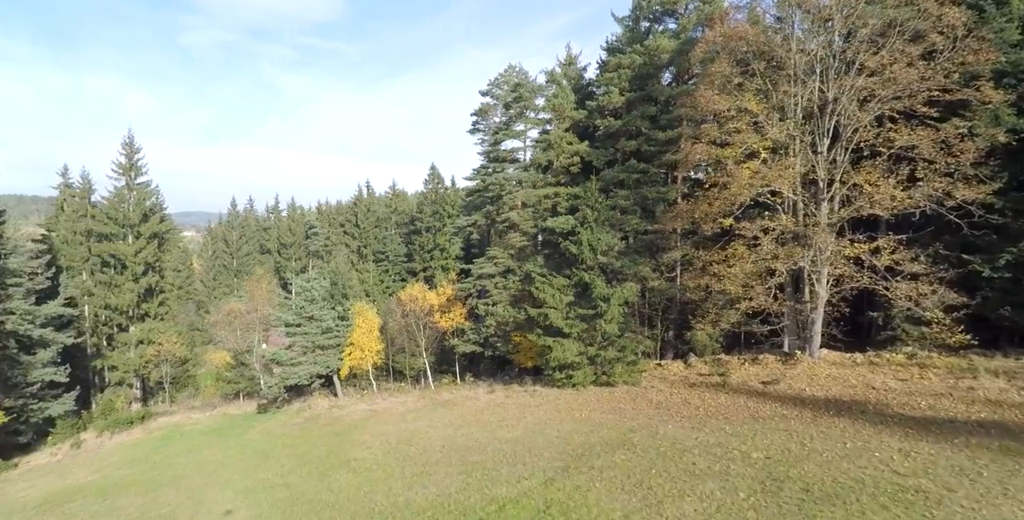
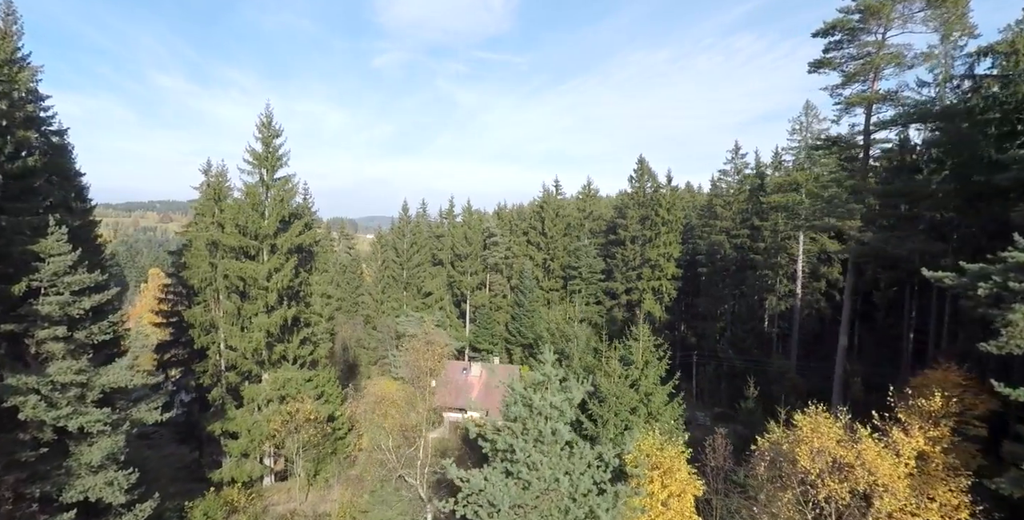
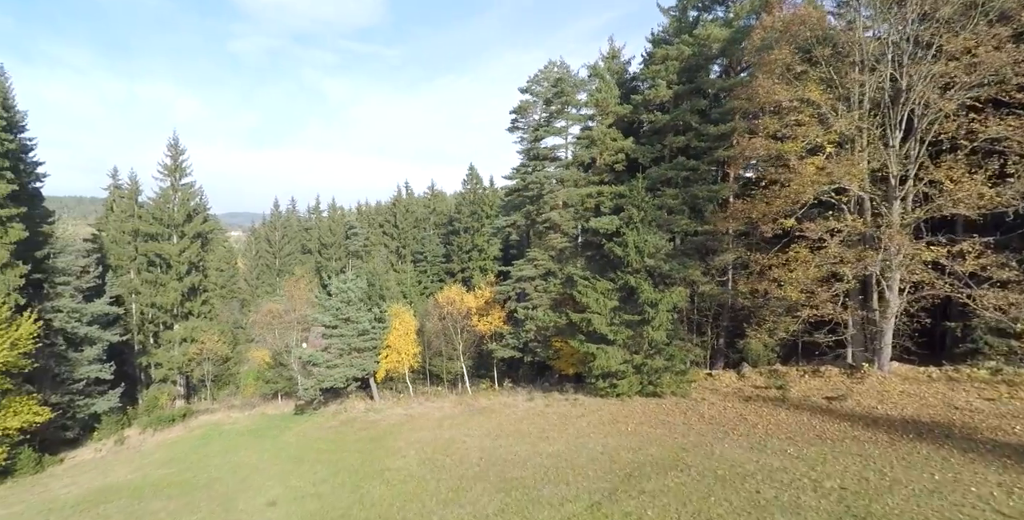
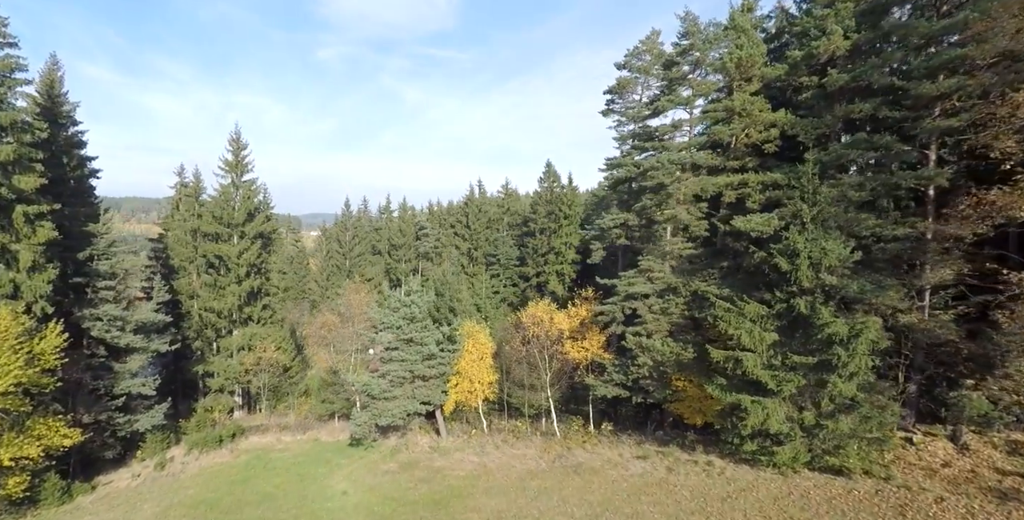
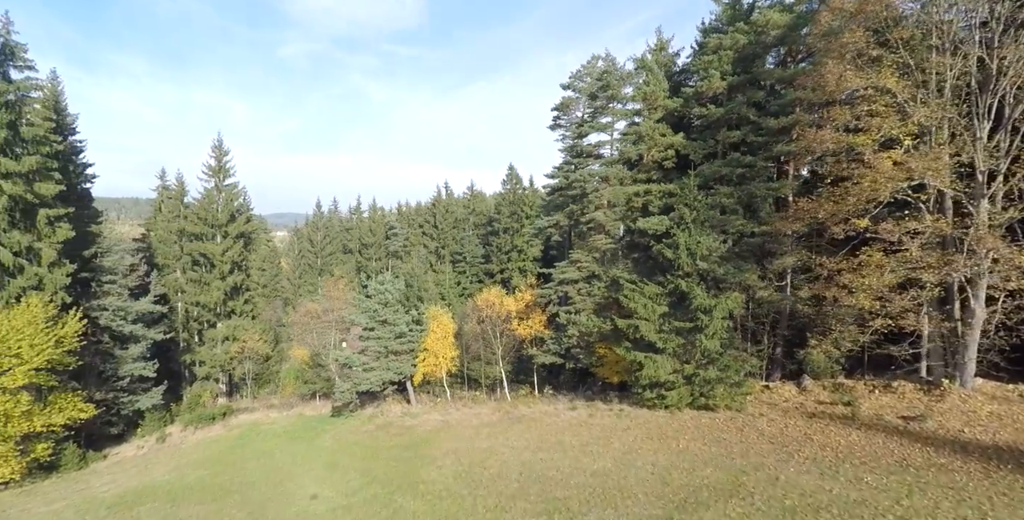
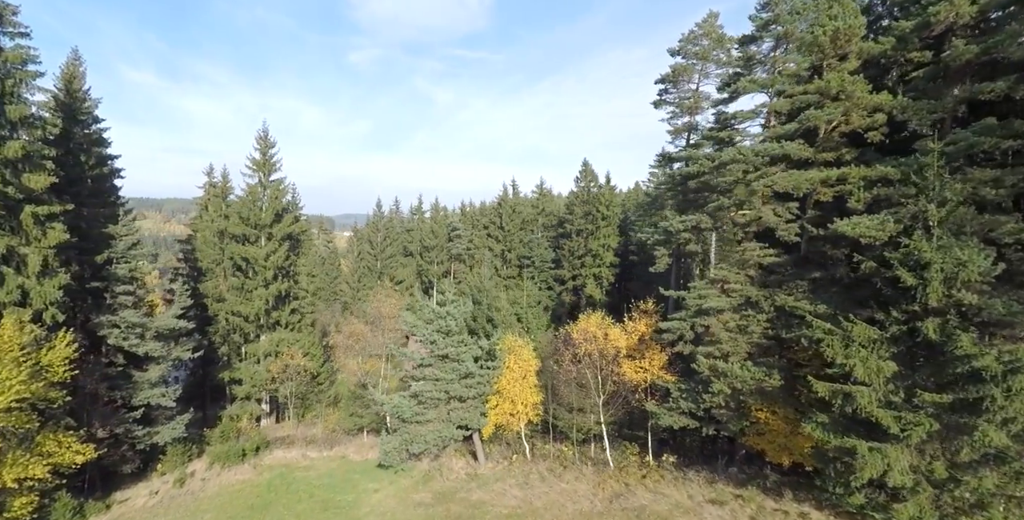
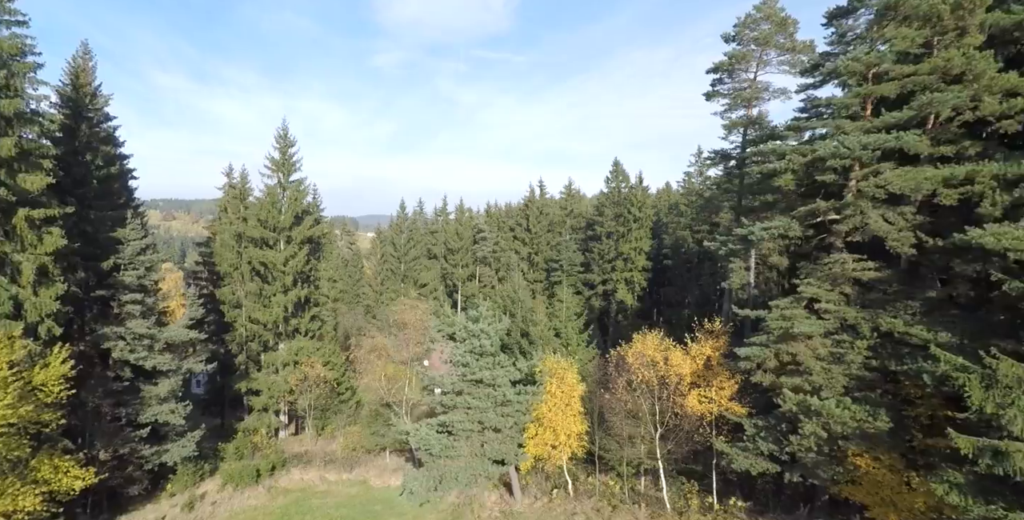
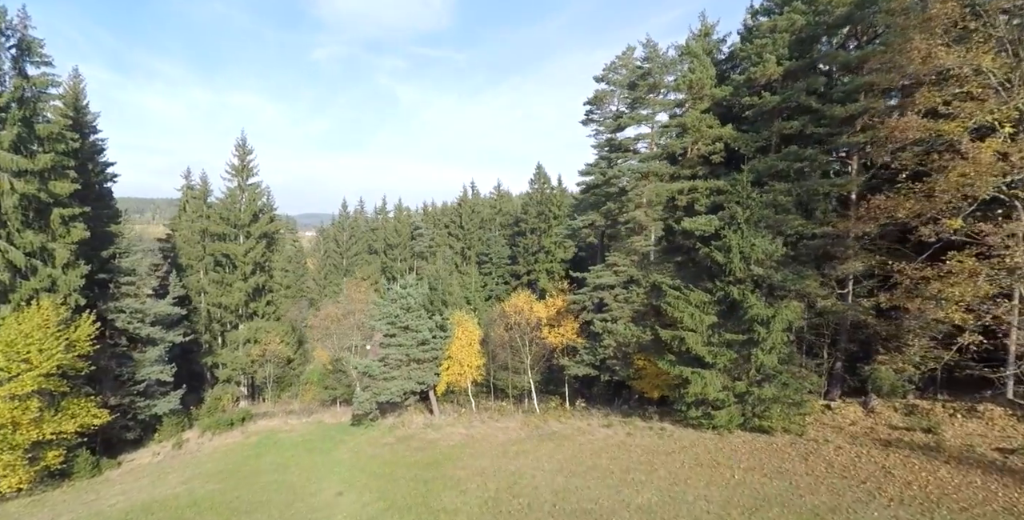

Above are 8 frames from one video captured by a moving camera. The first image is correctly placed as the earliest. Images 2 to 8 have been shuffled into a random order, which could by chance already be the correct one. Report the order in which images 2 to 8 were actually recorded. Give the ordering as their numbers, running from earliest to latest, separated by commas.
3, 5, 8, 4, 6, 7, 2
